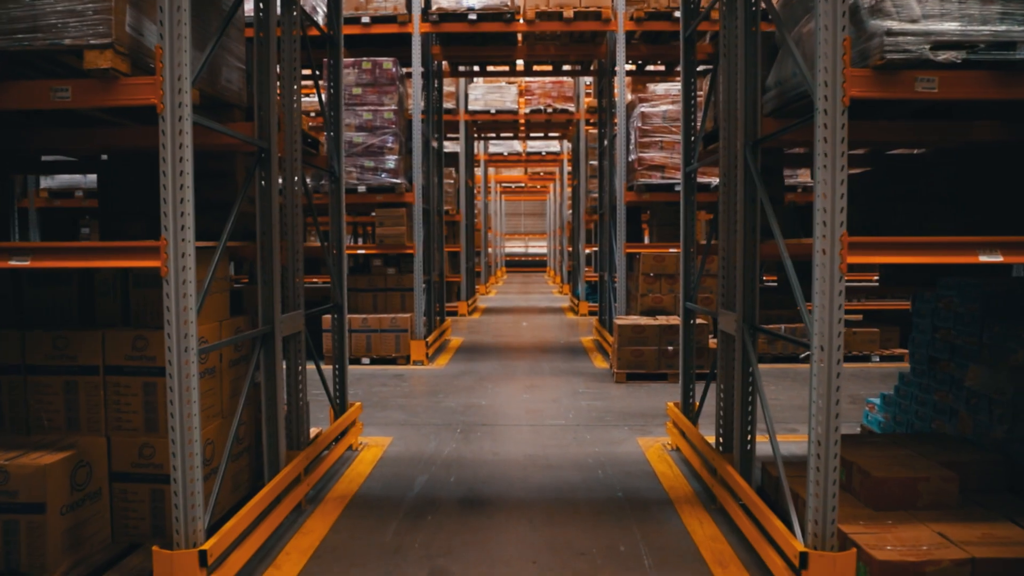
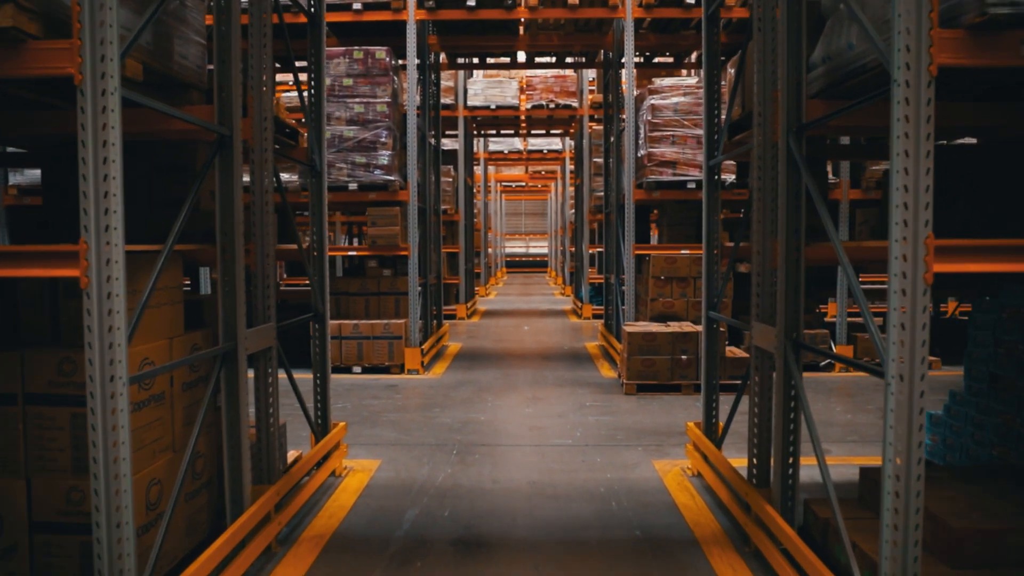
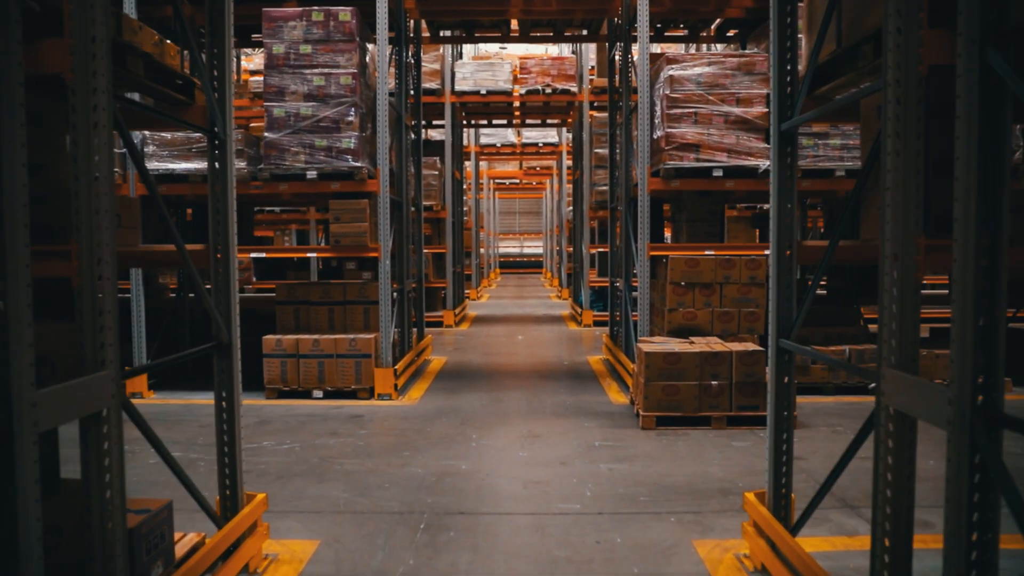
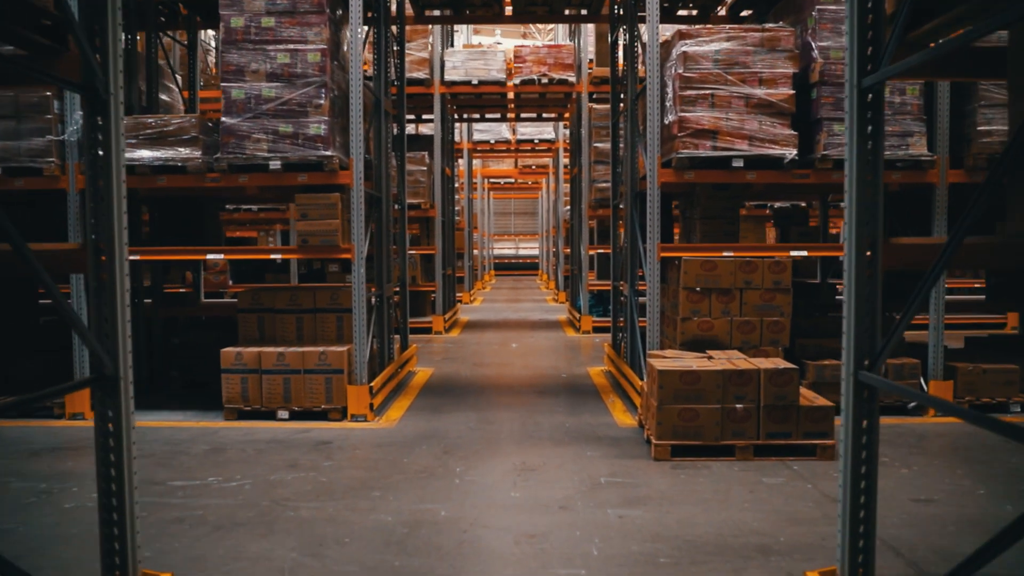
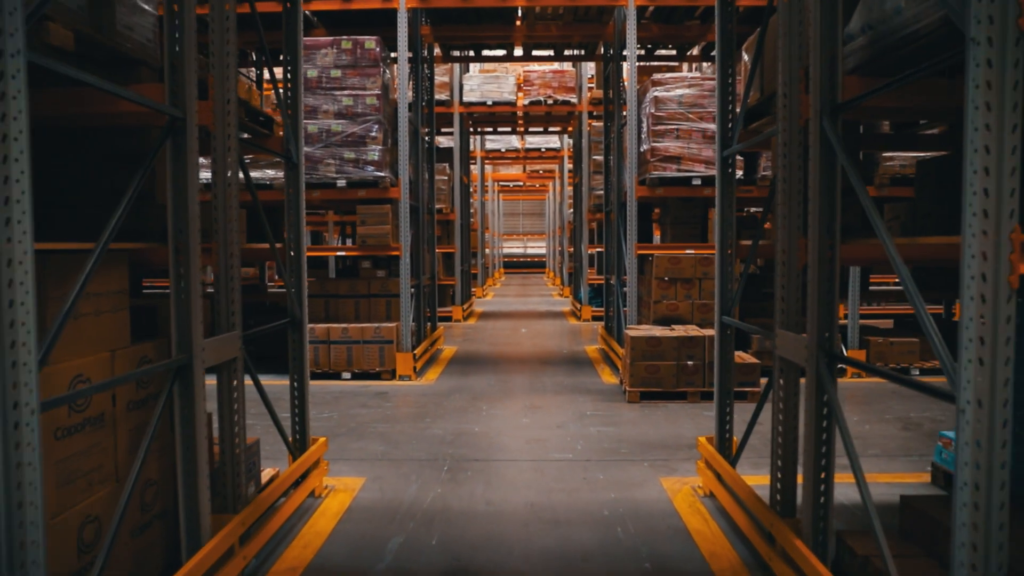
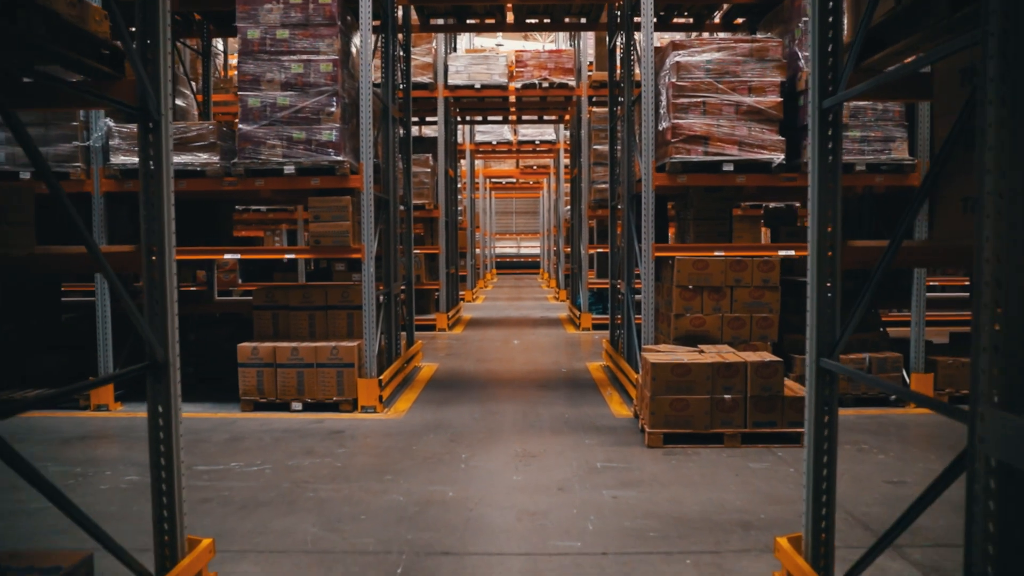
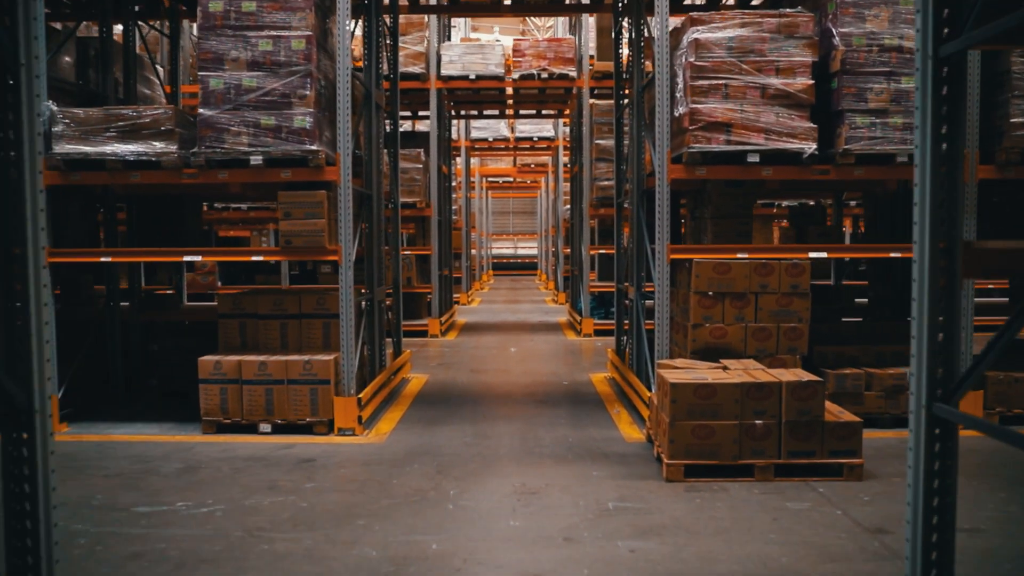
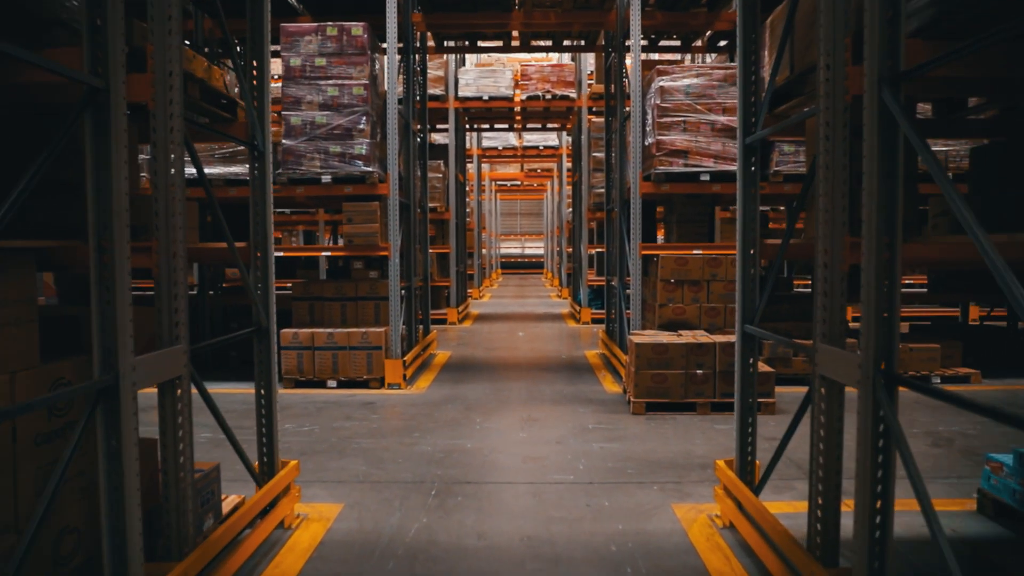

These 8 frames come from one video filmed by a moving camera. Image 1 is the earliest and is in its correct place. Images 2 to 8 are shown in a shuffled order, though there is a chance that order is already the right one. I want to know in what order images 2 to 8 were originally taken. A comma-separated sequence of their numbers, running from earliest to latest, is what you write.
2, 5, 8, 3, 6, 4, 7
